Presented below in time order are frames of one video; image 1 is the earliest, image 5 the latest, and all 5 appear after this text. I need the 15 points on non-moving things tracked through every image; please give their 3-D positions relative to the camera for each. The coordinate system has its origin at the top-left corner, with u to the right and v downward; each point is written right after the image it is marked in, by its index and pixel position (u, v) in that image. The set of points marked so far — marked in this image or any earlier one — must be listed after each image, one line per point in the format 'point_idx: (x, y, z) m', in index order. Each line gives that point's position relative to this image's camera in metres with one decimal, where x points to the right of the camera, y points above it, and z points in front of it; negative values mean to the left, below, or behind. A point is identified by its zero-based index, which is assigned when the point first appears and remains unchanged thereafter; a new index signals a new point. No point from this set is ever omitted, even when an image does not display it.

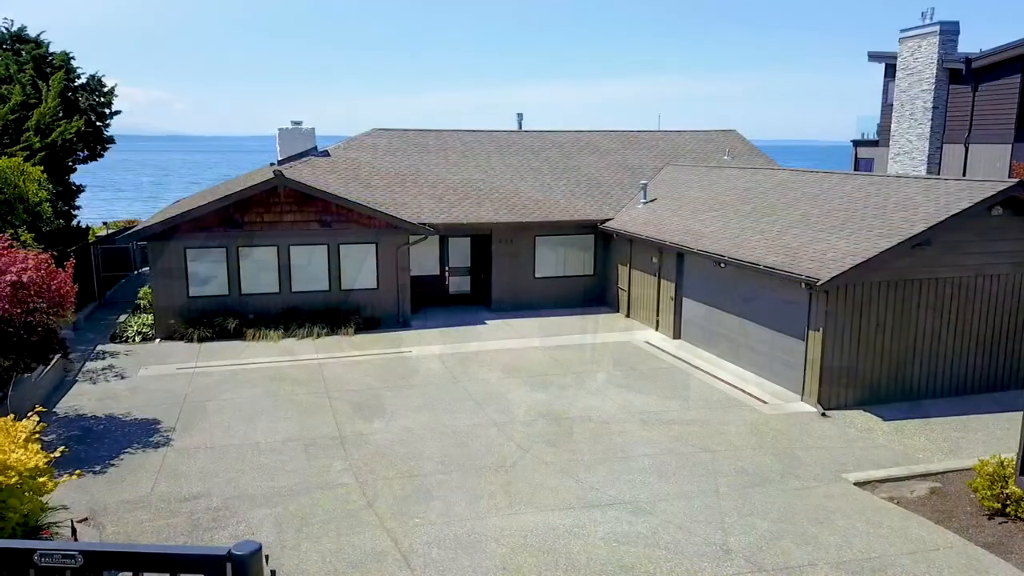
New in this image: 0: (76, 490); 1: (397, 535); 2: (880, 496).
0: (-5.0, -2.3, +8.6) m
1: (-1.0, -2.0, +6.1) m
2: (+3.3, -1.9, +6.8) m
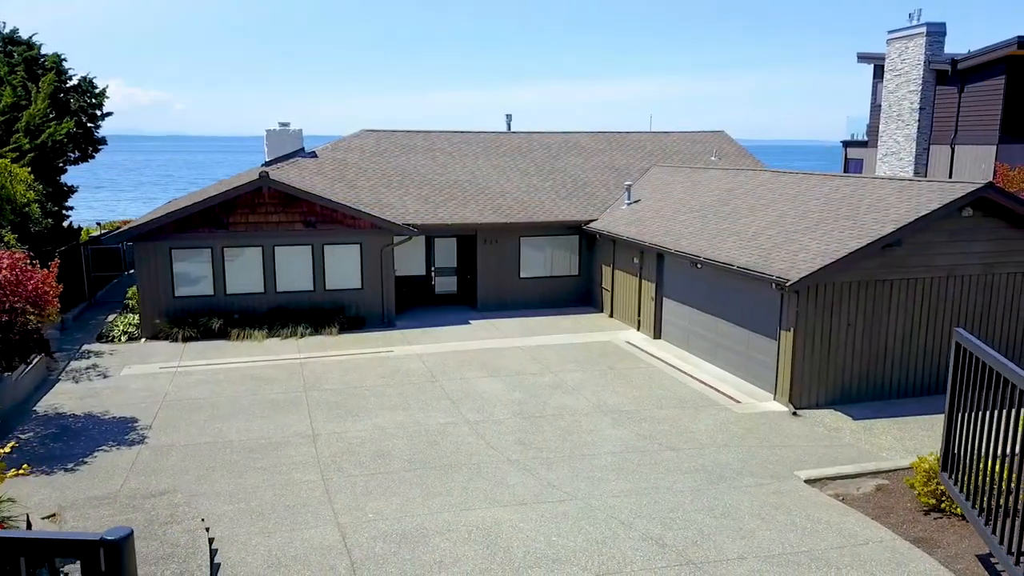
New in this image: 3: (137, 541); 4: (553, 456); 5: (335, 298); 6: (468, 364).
0: (-5.4, -2.3, +8.7) m
1: (-1.4, -2.0, +6.3) m
2: (+2.9, -1.9, +7.0) m
3: (-2.8, -1.9, +5.7) m
4: (+0.5, -2.1, +9.5) m
5: (-4.4, -0.3, +18.8) m
6: (-0.9, -1.5, +15.1) m
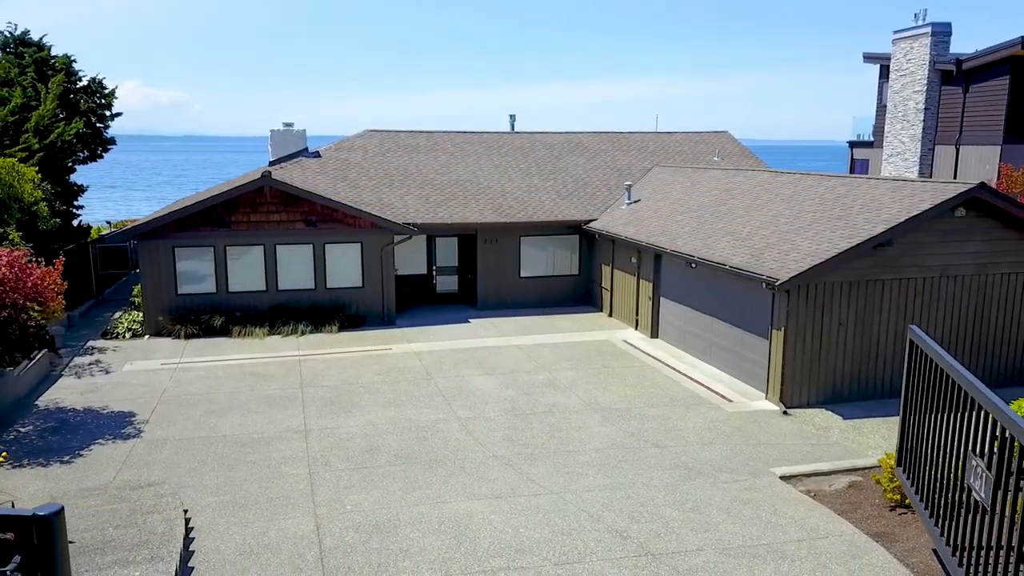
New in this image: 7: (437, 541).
0: (-5.6, -2.2, +8.9) m
1: (-1.6, -2.0, +6.4) m
2: (+2.7, -1.9, +7.0) m
3: (-3.1, -1.9, +5.9) m
4: (+0.3, -2.1, +9.6) m
5: (-4.4, -0.2, +19.0) m
6: (-1.0, -1.5, +15.3) m
7: (-0.6, -2.0, +5.8) m
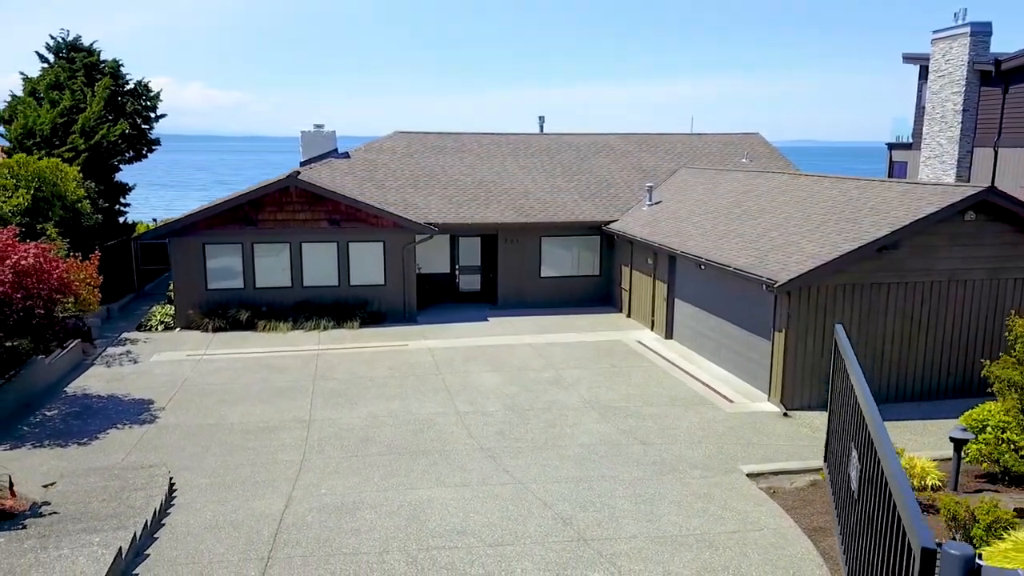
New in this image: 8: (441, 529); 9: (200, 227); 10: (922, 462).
0: (-5.8, -2.1, +9.6) m
1: (-2.0, -1.9, +6.8) m
2: (+2.4, -1.9, +7.2) m
3: (-3.5, -1.8, +6.3) m
4: (+0.2, -2.1, +9.9) m
5: (-4.0, -0.1, +19.5) m
6: (-0.8, -1.5, +15.6) m
7: (-1.0, -1.9, +6.2) m
8: (-0.5, -1.9, +6.0) m
9: (-7.5, +1.5, +18.4) m
10: (+4.3, -1.9, +8.1) m
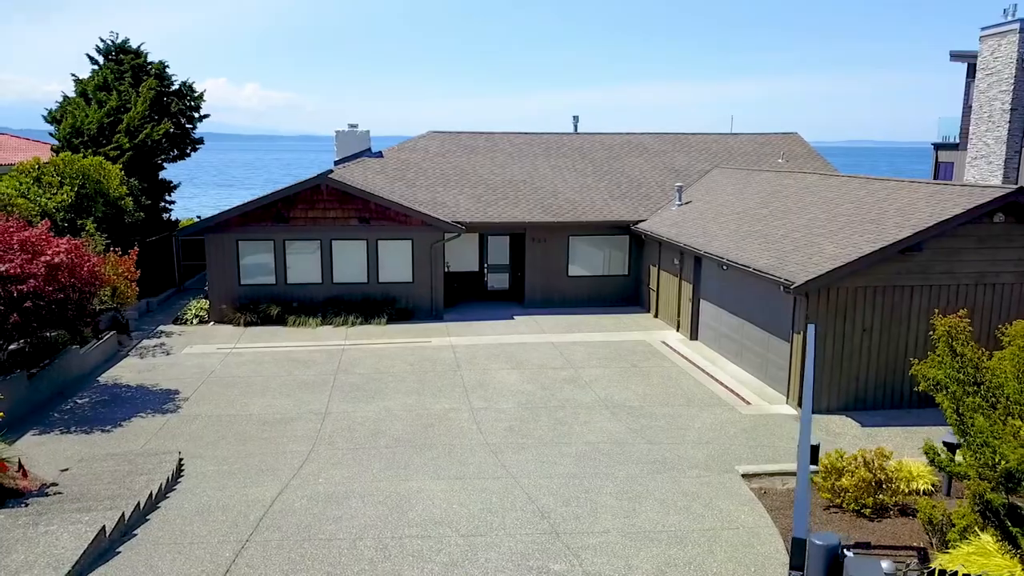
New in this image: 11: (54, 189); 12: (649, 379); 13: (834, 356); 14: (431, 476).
0: (-5.7, -2.0, +10.0) m
1: (-2.1, -1.9, +7.0) m
2: (+2.3, -1.9, +7.1) m
3: (-3.6, -1.7, +6.6) m
4: (+0.3, -2.0, +9.9) m
5: (-3.3, -0.1, +19.8) m
6: (-0.4, -1.4, +15.7) m
7: (-1.1, -1.9, +6.3) m
8: (-0.7, -1.9, +6.1) m
9: (-6.9, +1.6, +18.9) m
10: (+4.3, -1.9, +7.9) m
11: (-10.8, +2.3, +17.8) m
12: (+2.5, -1.7, +14.1) m
13: (+5.1, -1.1, +12.1) m
14: (-0.8, -1.9, +7.6) m
